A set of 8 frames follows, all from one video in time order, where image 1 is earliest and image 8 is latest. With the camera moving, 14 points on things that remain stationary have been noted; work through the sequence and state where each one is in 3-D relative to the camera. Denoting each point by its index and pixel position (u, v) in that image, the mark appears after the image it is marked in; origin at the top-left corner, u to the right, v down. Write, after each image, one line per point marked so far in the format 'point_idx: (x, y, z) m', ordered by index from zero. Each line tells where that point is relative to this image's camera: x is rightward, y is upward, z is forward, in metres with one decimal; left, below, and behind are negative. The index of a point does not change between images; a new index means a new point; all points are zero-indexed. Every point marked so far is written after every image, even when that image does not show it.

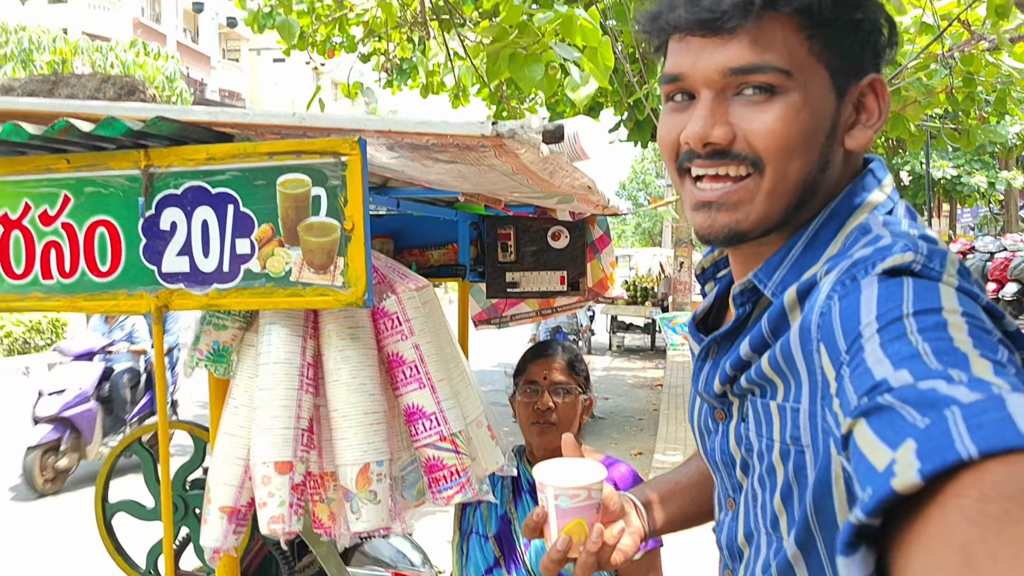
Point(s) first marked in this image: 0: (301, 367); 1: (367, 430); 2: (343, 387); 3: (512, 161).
0: (-0.5, -0.2, +1.8) m
1: (-0.3, -0.3, +1.8) m
2: (-0.4, -0.2, +1.8) m
3: (0.0, +0.3, +1.9) m
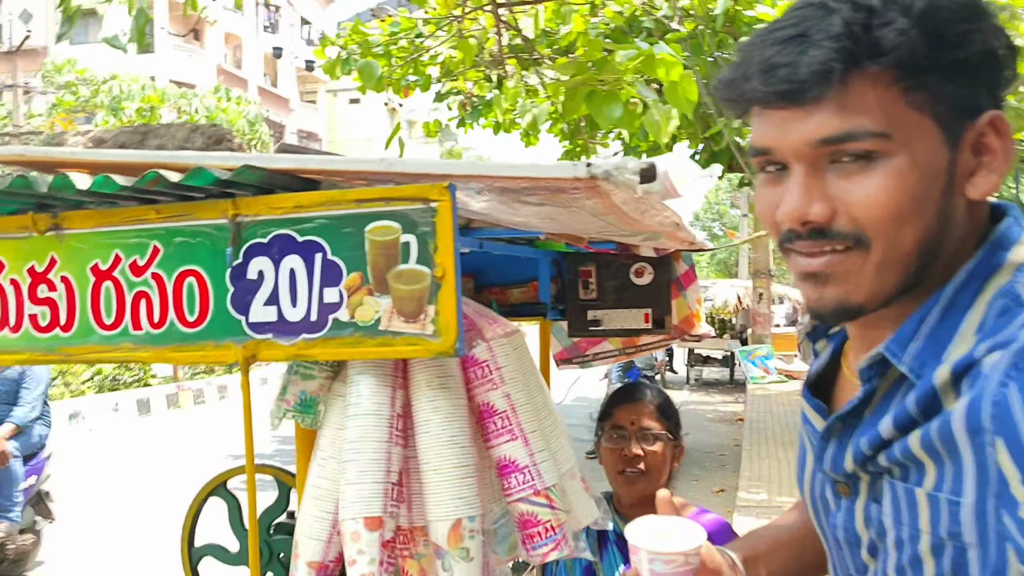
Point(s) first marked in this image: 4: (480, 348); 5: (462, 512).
0: (-0.3, -0.3, +1.7) m
1: (-0.1, -0.4, +1.7) m
2: (-0.2, -0.3, +1.7) m
3: (+0.2, +0.2, +1.8) m
4: (-0.1, -0.1, +1.8) m
5: (-0.1, -0.5, +1.7) m
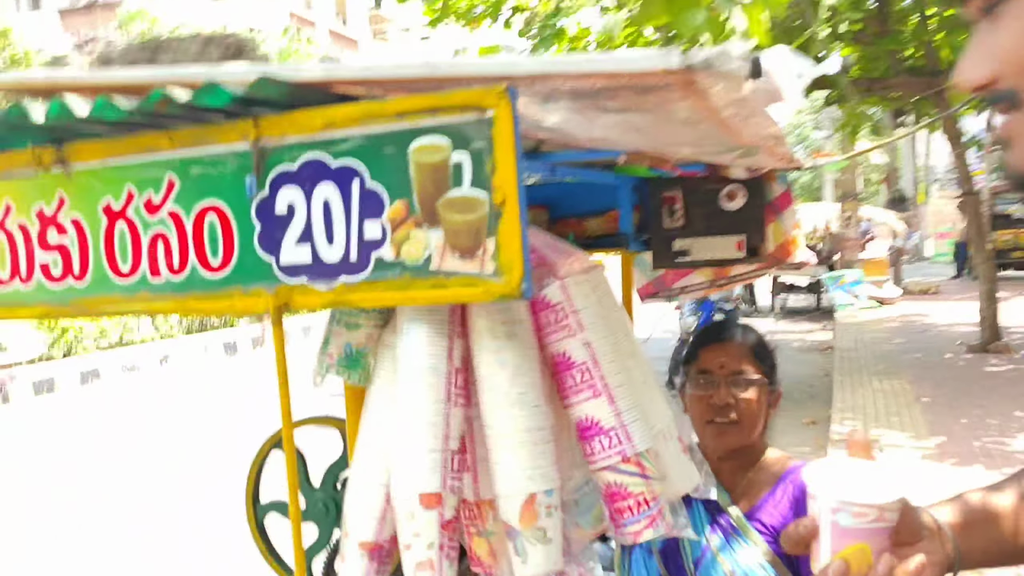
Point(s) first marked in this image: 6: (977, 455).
0: (-0.1, -0.2, +1.5) m
1: (0.0, -0.3, +1.4) m
2: (0.0, -0.2, +1.4) m
3: (+0.3, +0.3, +1.5) m
4: (+0.1, 0.0, +1.5) m
5: (0.0, -0.3, +1.4) m
6: (+3.6, -1.3, +6.4) m
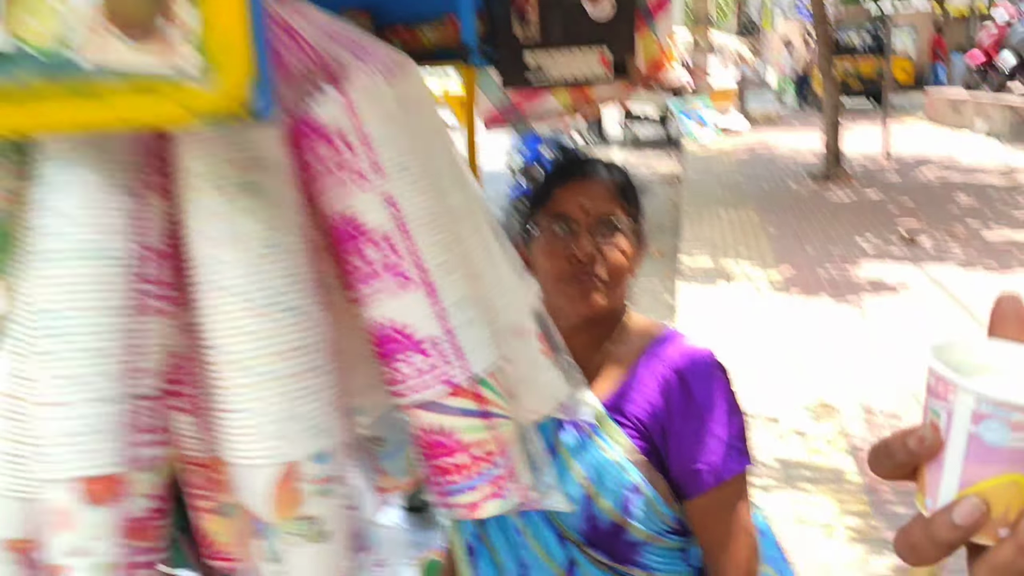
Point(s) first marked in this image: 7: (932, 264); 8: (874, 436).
0: (-0.4, 0.0, +0.8) m
1: (-0.2, -0.1, +0.8) m
2: (-0.3, 0.0, +0.8) m
3: (+0.1, +0.5, +0.8) m
4: (-0.2, +0.2, +0.9) m
5: (-0.2, -0.2, +0.8) m
6: (+2.4, 0.0, +6.5) m
7: (+3.5, +0.2, +6.9) m
8: (+1.8, -0.7, +4.2) m
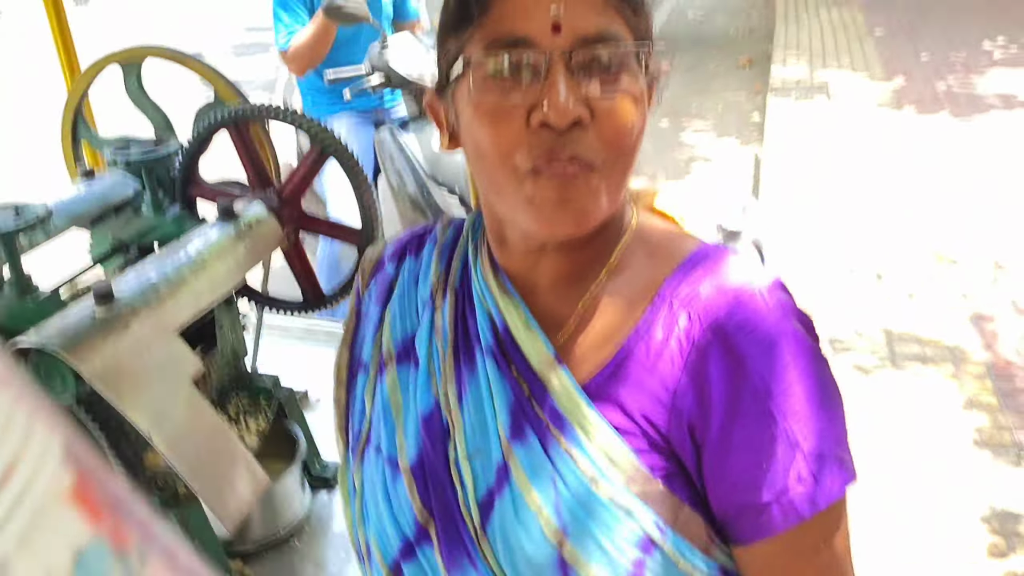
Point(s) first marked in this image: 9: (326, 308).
0: (-0.6, -0.1, +0.1) m
1: (-0.4, -0.2, +0.1) m
2: (-0.5, -0.1, +0.1) m
3: (-0.1, +0.4, -0.1) m
4: (-0.4, +0.1, +0.1) m
5: (-0.4, -0.2, +0.1) m
6: (+2.7, +1.2, +5.3) m
7: (+3.9, +1.5, +5.6) m
8: (+2.0, 0.0, +3.3) m
9: (-0.5, -0.1, +2.1) m
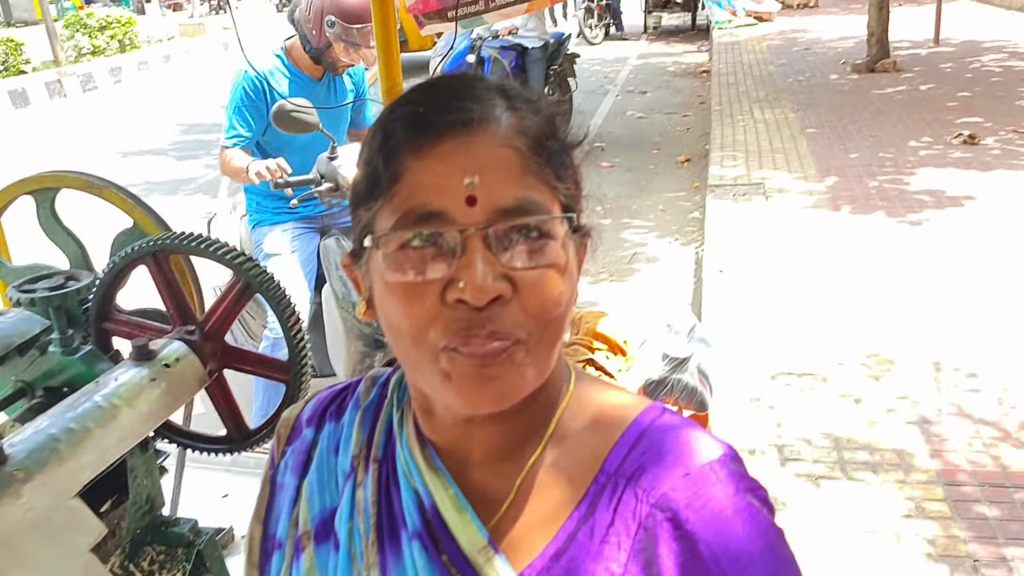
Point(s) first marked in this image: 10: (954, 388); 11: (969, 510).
0: (-0.6, -0.2, -0.1) m
1: (-0.4, -0.3, 0.0) m
2: (-0.5, -0.2, -0.1) m
3: (-0.2, +0.3, -0.1) m
4: (-0.4, 0.0, 0.0) m
5: (-0.4, -0.4, 0.0) m
6: (+2.4, +0.6, +5.5) m
7: (+3.5, +0.8, +5.9) m
8: (+1.7, -0.4, +3.3) m
9: (-0.6, -0.4, +2.0) m
10: (+1.8, -0.4, +3.4) m
11: (+1.5, -0.7, +2.7) m
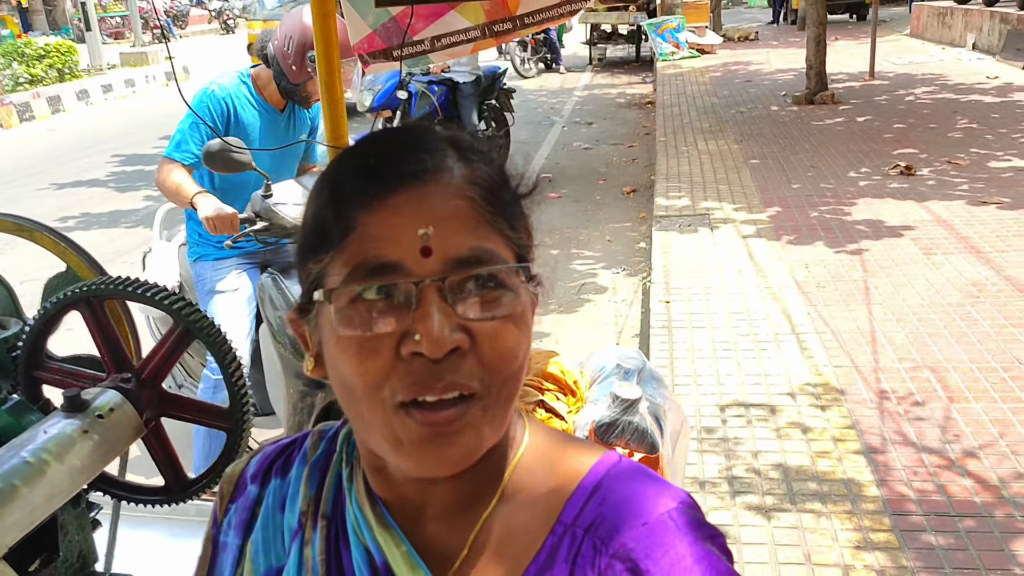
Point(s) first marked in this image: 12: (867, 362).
0: (-0.6, -0.2, -0.1) m
1: (-0.4, -0.3, -0.1) m
2: (-0.5, -0.3, -0.1) m
3: (-0.2, +0.3, -0.2) m
4: (-0.4, 0.0, -0.1) m
5: (-0.4, -0.4, -0.1) m
6: (+2.0, +0.4, +5.6) m
7: (+3.1, +0.6, +6.1) m
8: (+1.5, -0.6, +3.3) m
9: (-0.7, -0.5, +1.9) m
10: (+1.6, -0.5, +3.4) m
11: (+1.3, -0.8, +2.7) m
12: (+1.7, -0.3, +3.9) m
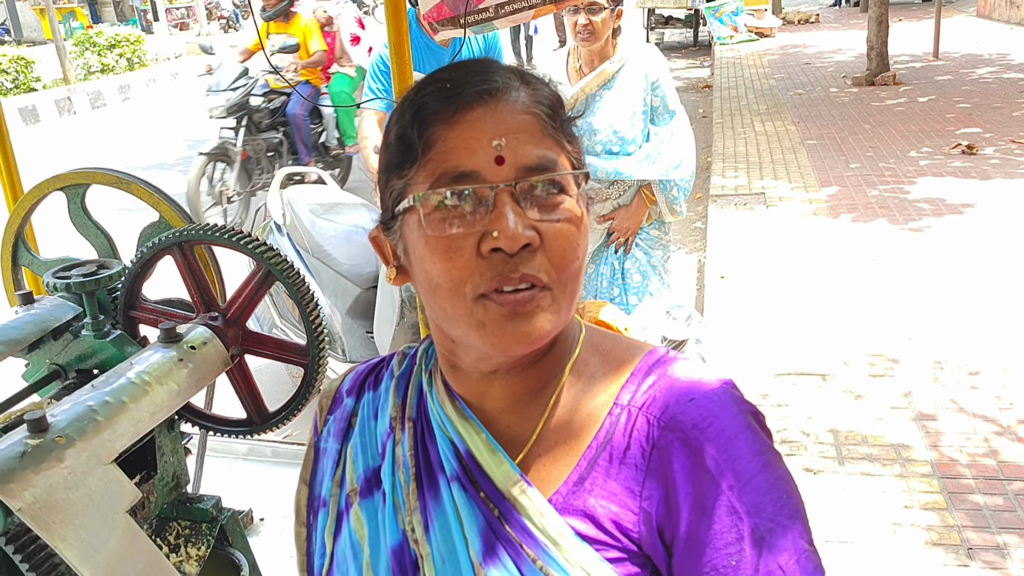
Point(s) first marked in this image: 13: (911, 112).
0: (-0.6, -0.1, 0.0) m
1: (-0.4, -0.2, +0.1) m
2: (-0.5, -0.2, 0.0) m
3: (-0.2, +0.4, 0.0) m
4: (-0.4, +0.1, +0.1) m
5: (-0.4, -0.3, +0.1) m
6: (+2.4, +0.5, +5.6) m
7: (+3.5, +0.8, +6.0) m
8: (+1.8, -0.4, +3.4) m
9: (-0.6, -0.4, +2.1) m
10: (+1.8, -0.4, +3.4) m
11: (+1.5, -0.7, +2.8) m
12: (+1.9, -0.2, +3.9) m
13: (+4.0, +1.7, +8.2) m
